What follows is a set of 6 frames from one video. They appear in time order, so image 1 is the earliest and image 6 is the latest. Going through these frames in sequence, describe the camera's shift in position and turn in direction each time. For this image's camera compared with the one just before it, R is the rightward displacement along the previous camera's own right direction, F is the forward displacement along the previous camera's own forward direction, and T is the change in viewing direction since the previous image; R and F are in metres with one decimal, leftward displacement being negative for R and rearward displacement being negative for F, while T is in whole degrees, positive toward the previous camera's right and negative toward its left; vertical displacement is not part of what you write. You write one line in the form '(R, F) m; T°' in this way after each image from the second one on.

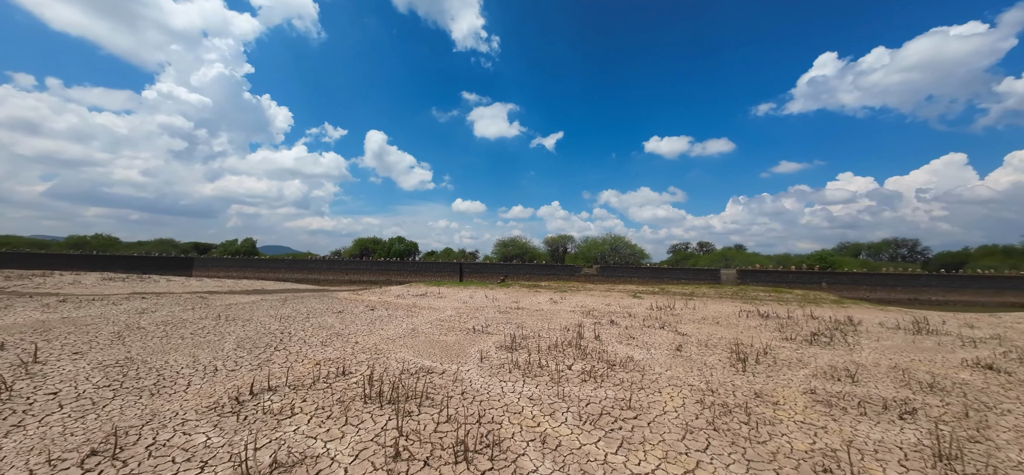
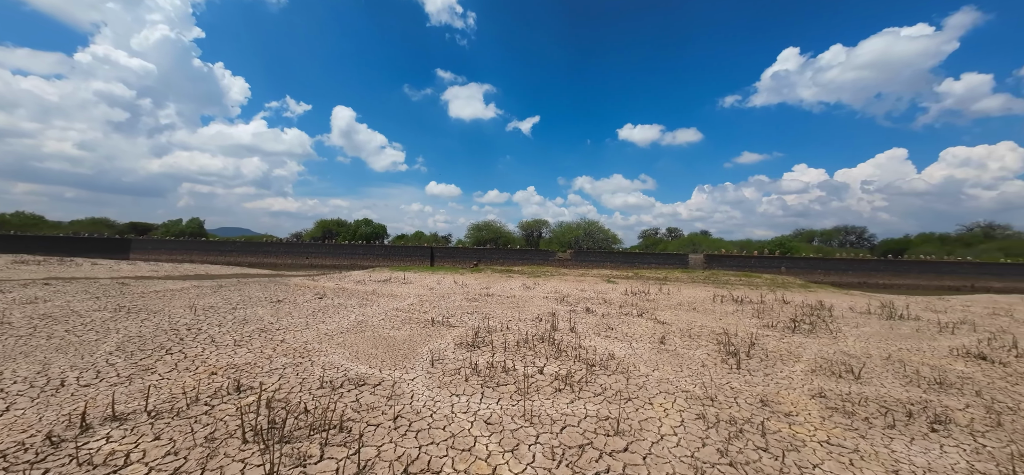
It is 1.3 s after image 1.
(+0.2, +1.2) m; +4°
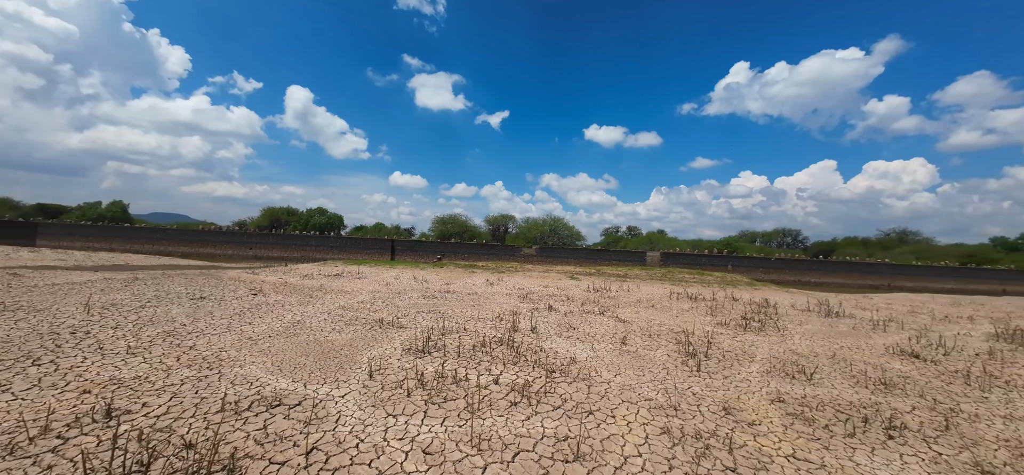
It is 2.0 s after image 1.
(+0.1, +0.5) m; +6°
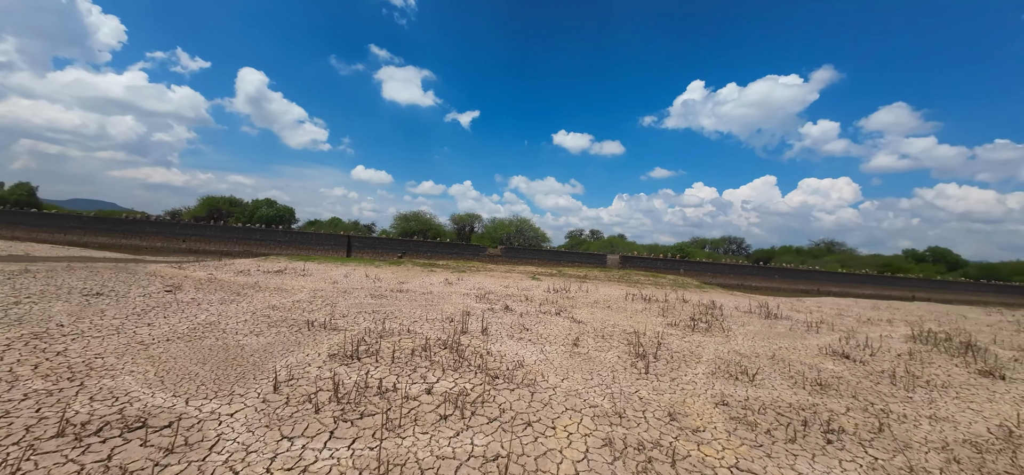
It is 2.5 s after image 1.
(+0.3, +0.4) m; +6°
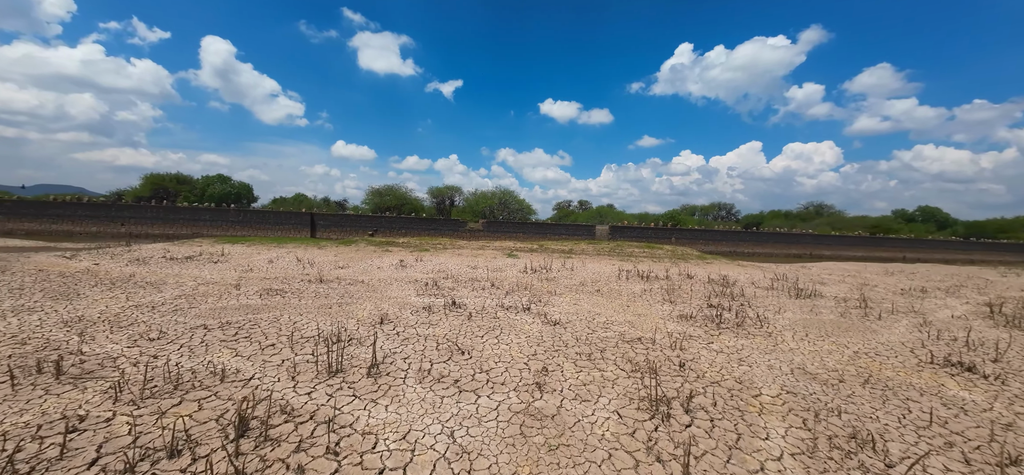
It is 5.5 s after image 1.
(+0.9, +3.3) m; +2°
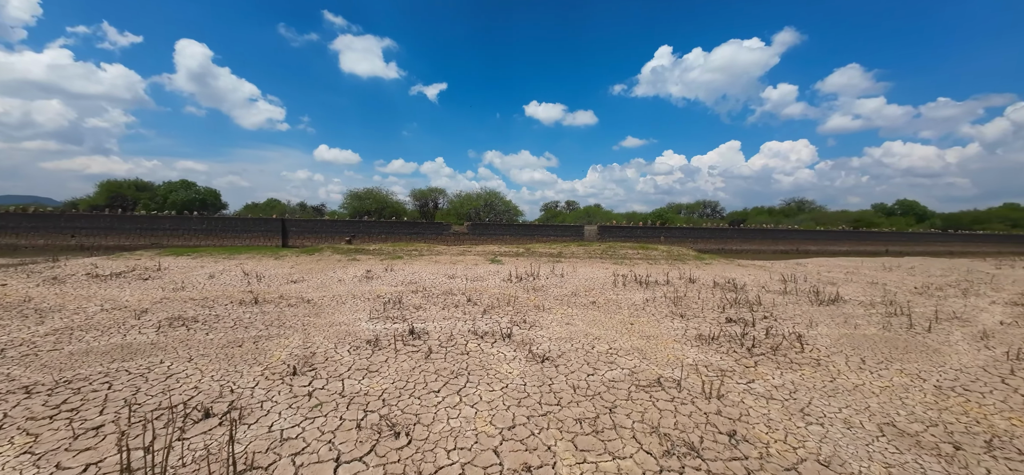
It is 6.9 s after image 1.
(+0.2, +1.6) m; +2°
